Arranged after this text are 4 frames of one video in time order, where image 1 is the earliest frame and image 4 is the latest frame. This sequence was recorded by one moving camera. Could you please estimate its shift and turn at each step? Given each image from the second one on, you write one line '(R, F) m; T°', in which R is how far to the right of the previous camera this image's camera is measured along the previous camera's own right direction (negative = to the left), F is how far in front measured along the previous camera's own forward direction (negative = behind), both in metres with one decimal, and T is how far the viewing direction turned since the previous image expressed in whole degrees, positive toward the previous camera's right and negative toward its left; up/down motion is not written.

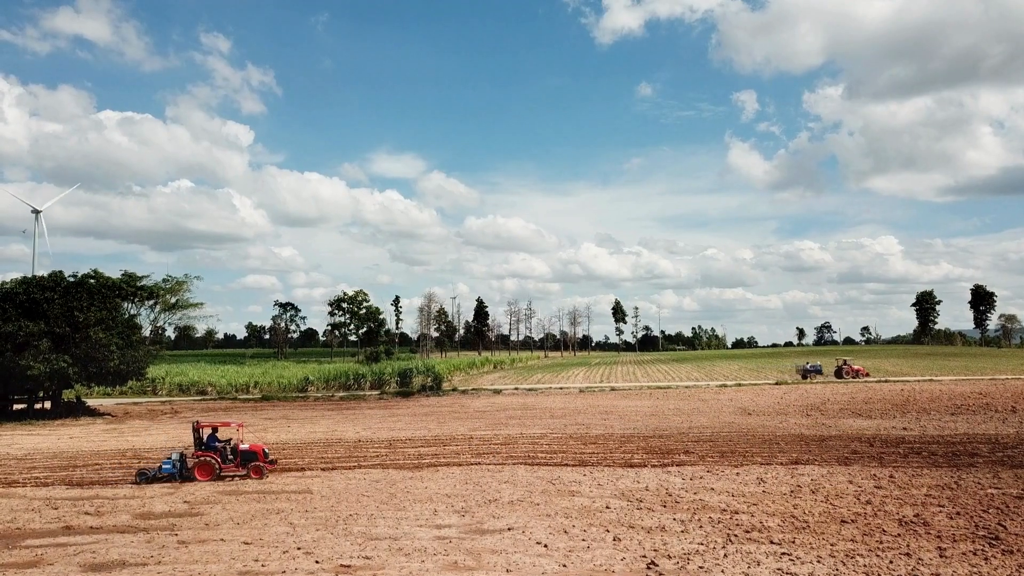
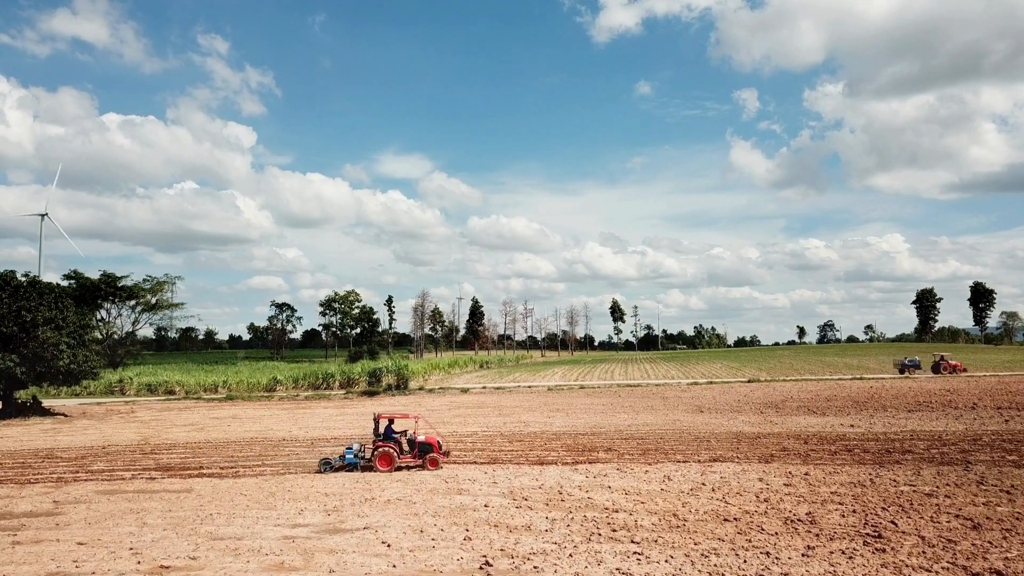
(+2.6, +0.3) m; 0°
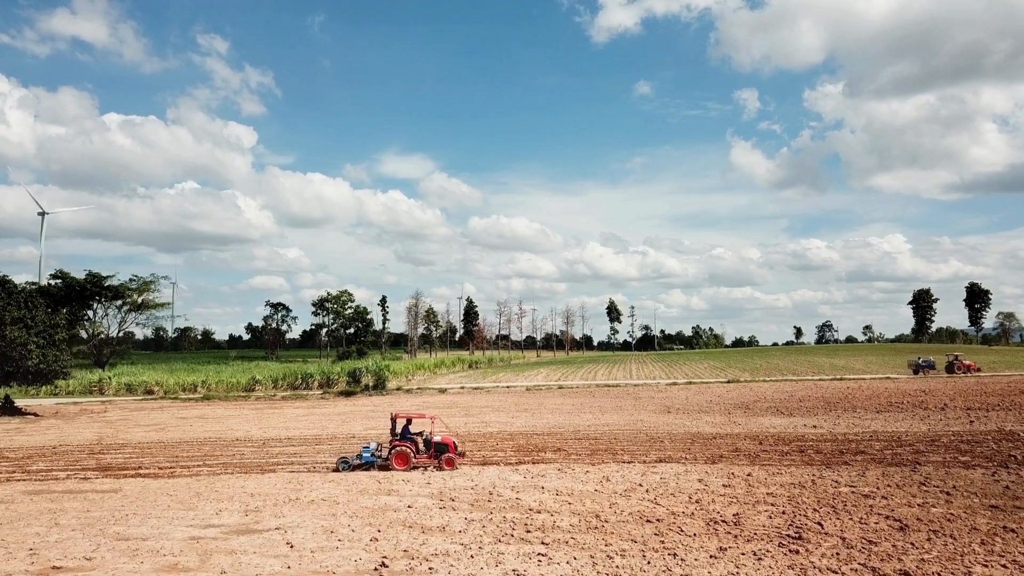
(+1.6, 0.0) m; 0°
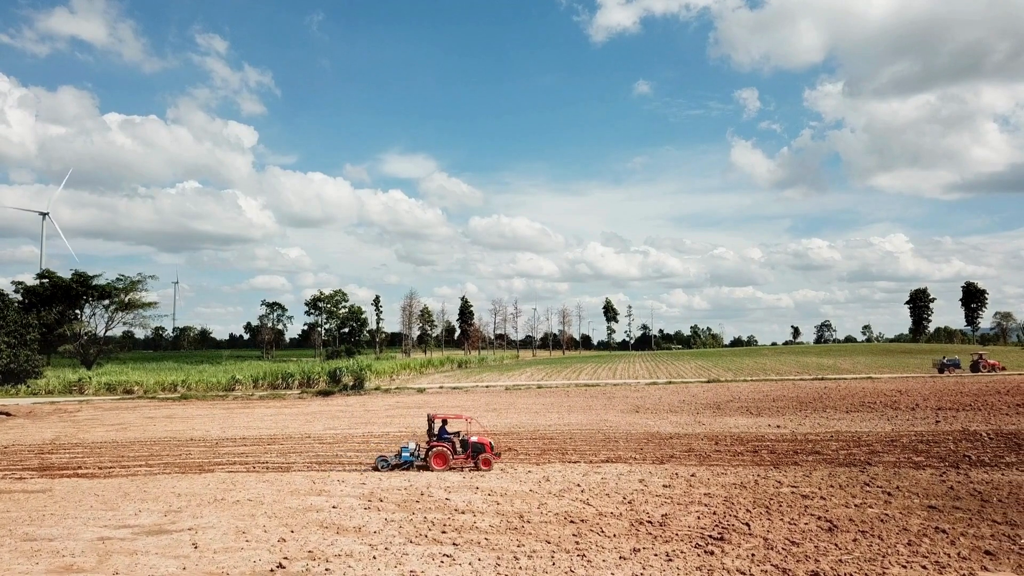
(+1.5, 0.0) m; 0°
